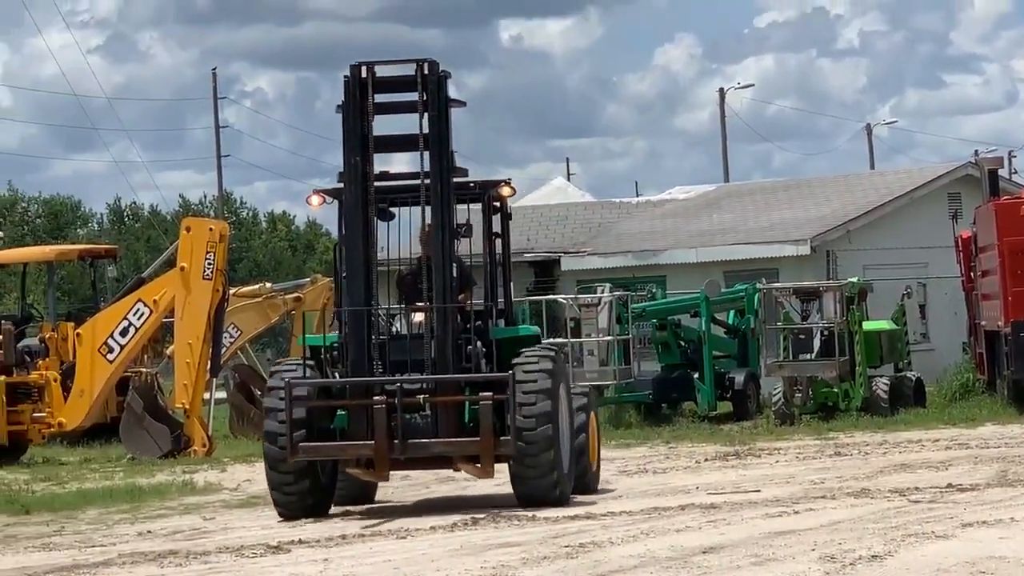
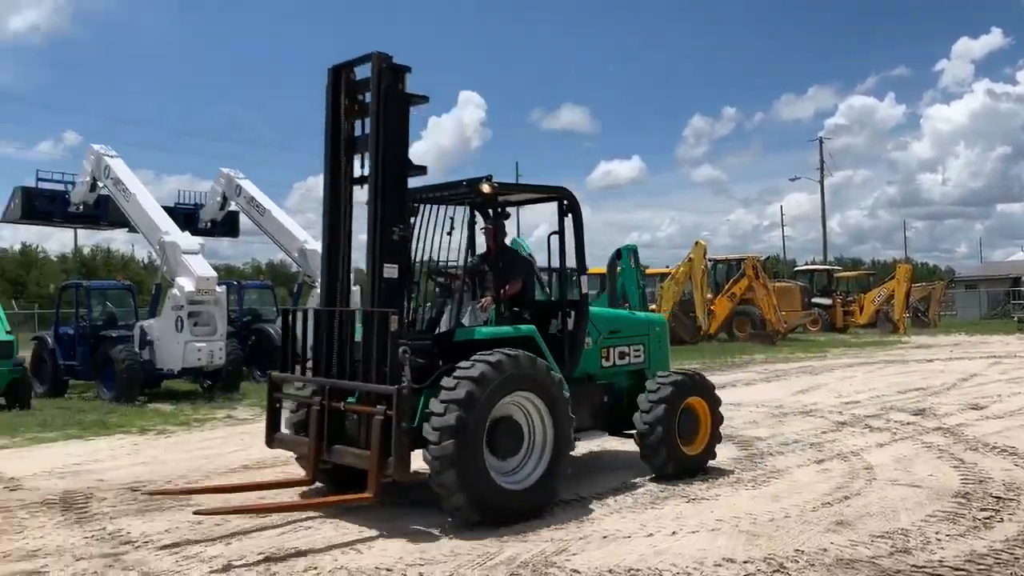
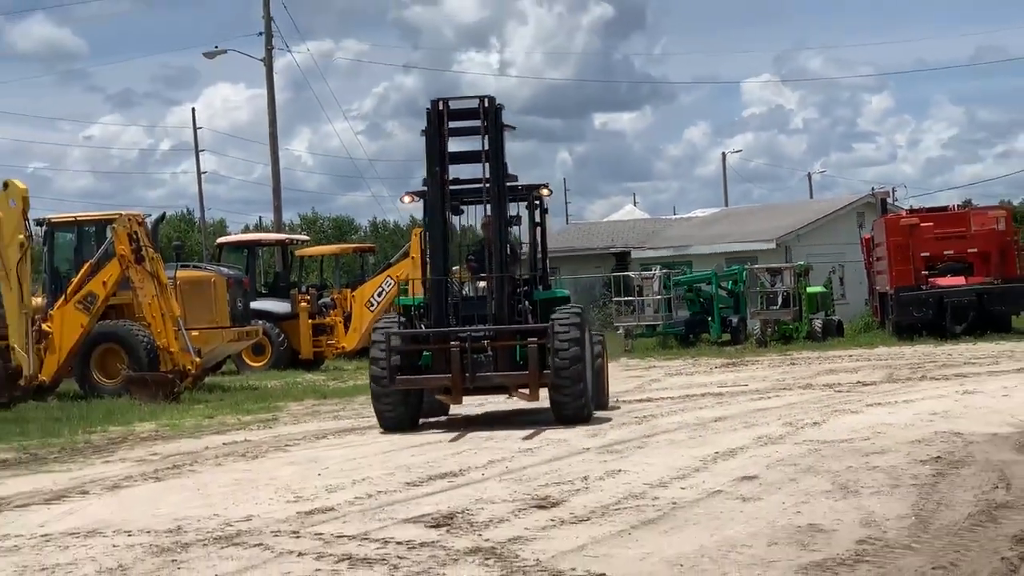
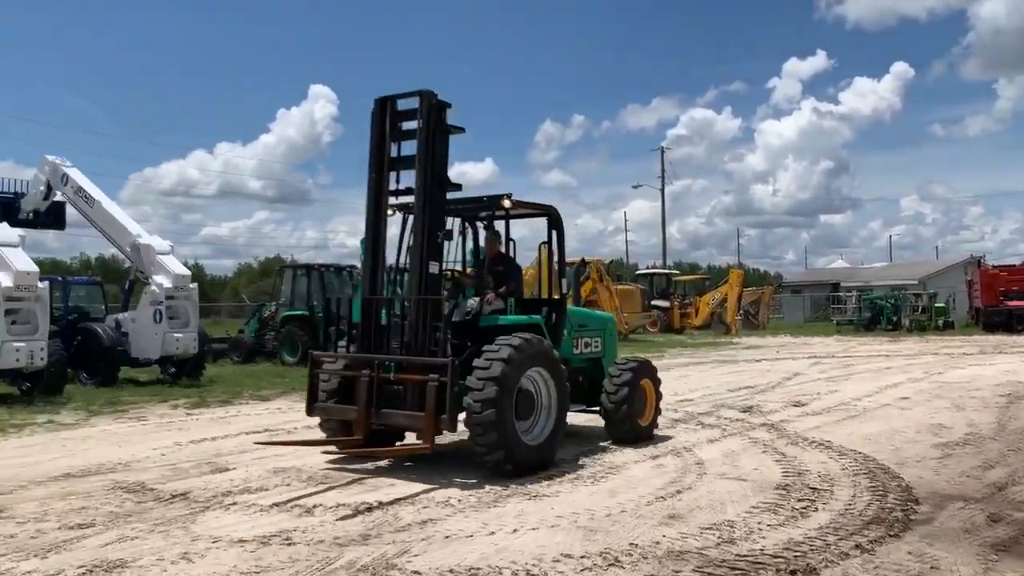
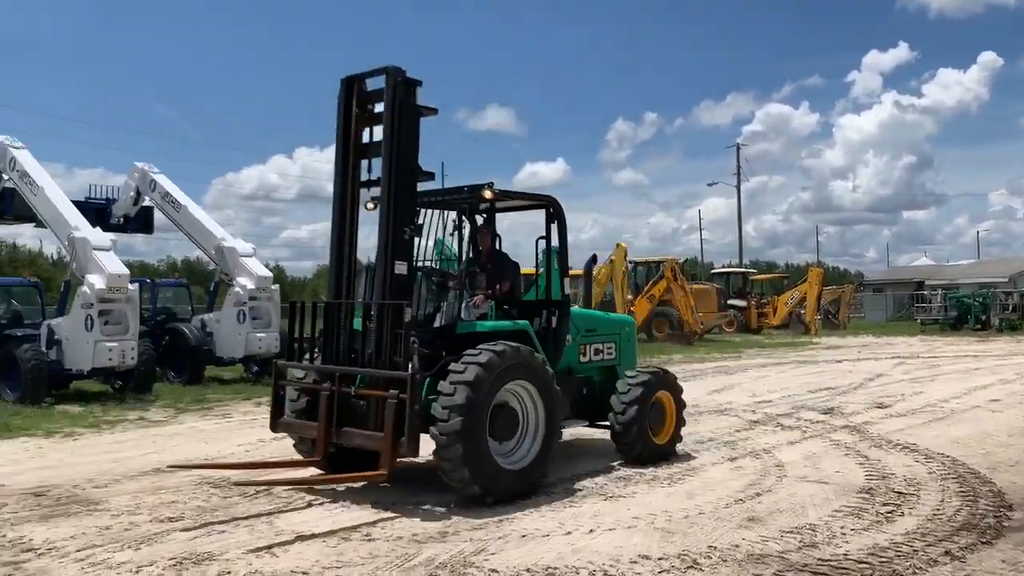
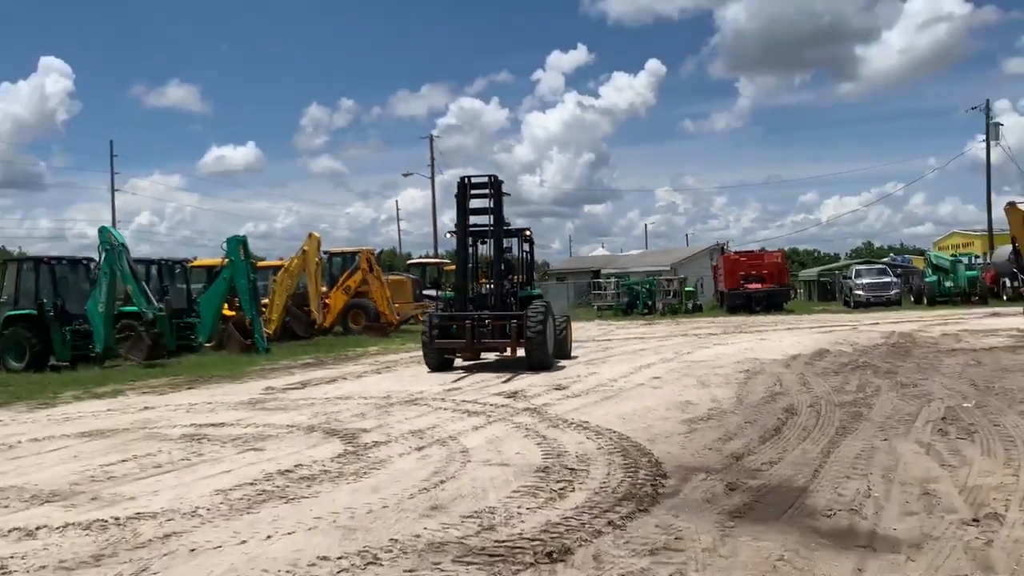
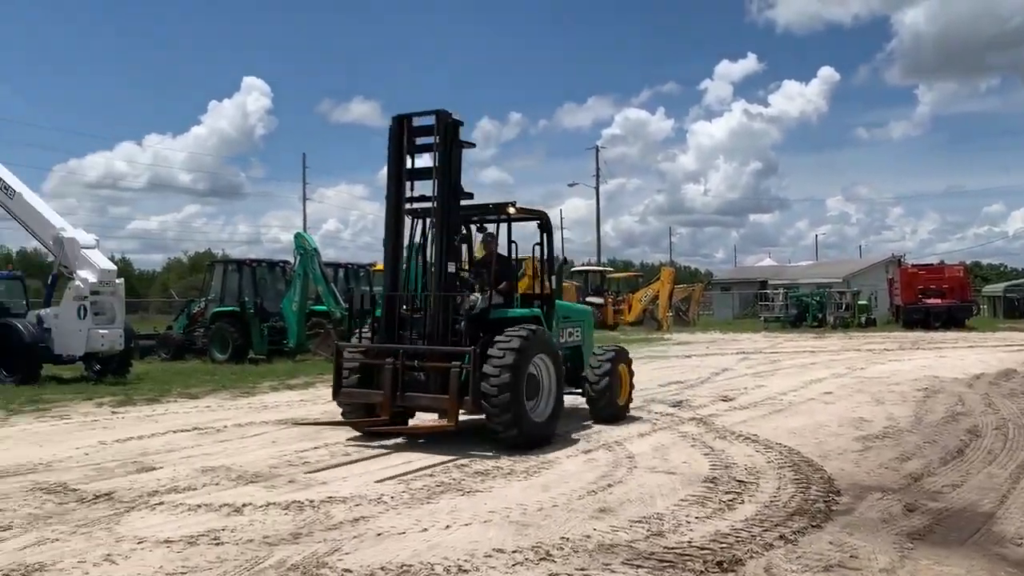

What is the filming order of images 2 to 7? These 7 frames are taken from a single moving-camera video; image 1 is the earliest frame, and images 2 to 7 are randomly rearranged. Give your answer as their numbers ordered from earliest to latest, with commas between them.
3, 6, 7, 4, 5, 2
